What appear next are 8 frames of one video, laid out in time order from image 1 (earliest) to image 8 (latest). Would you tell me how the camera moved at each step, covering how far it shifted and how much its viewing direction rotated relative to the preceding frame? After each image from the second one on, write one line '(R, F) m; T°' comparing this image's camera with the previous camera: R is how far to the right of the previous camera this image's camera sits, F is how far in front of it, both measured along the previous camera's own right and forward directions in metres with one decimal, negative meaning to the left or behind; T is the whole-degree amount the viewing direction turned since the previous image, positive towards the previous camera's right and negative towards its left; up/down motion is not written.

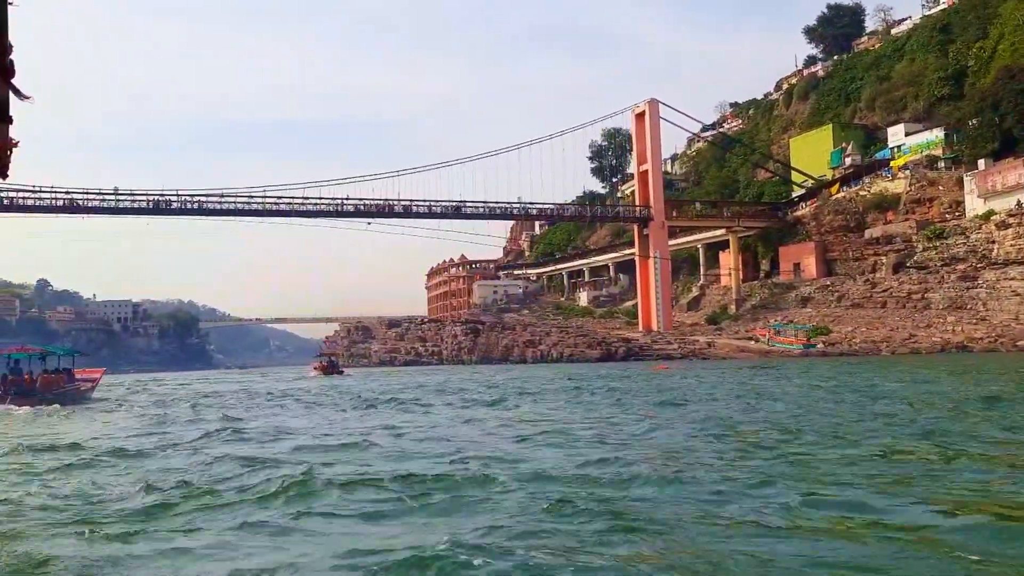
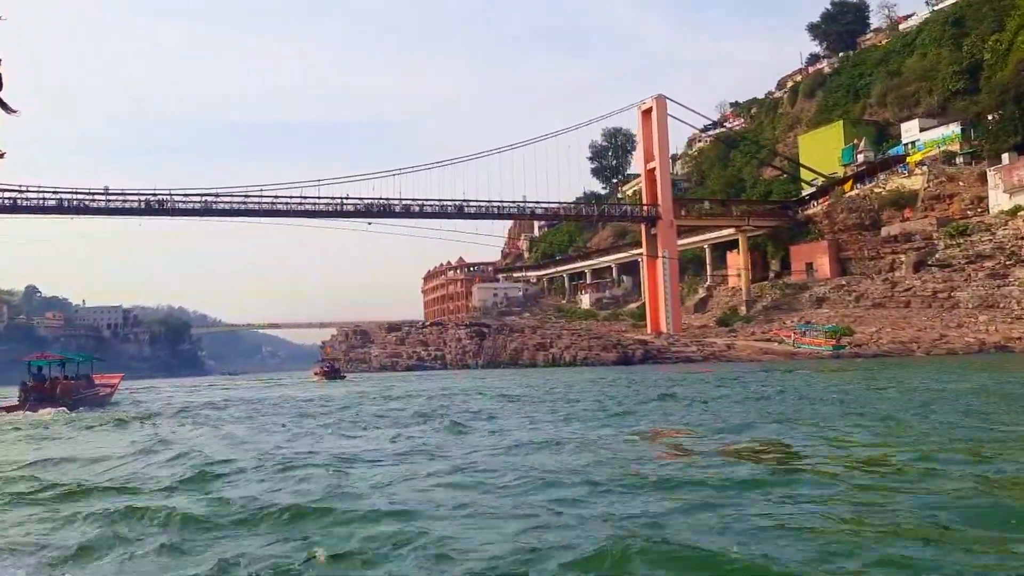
(-0.7, +1.4) m; +1°
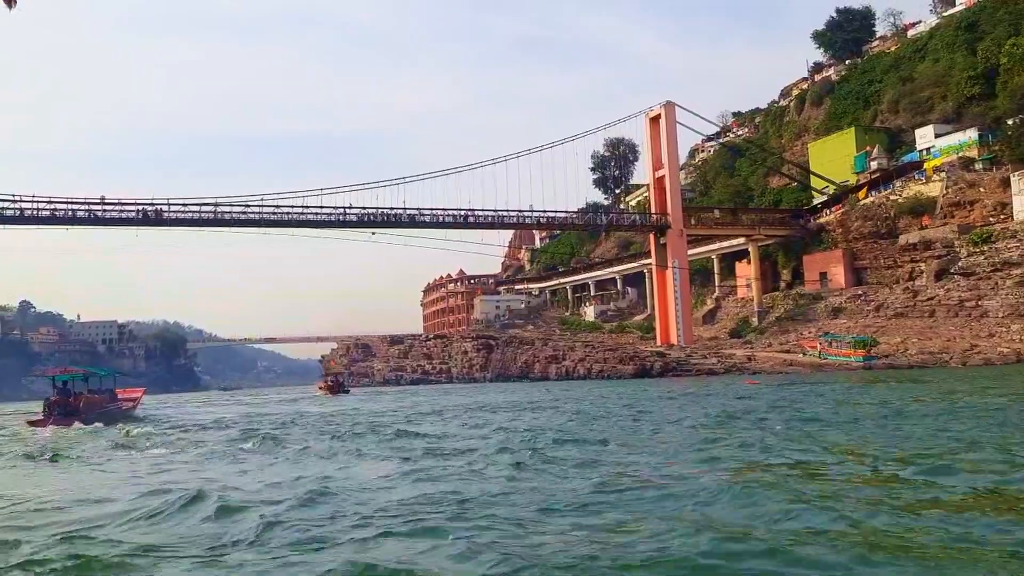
(-0.6, +1.2) m; 0°
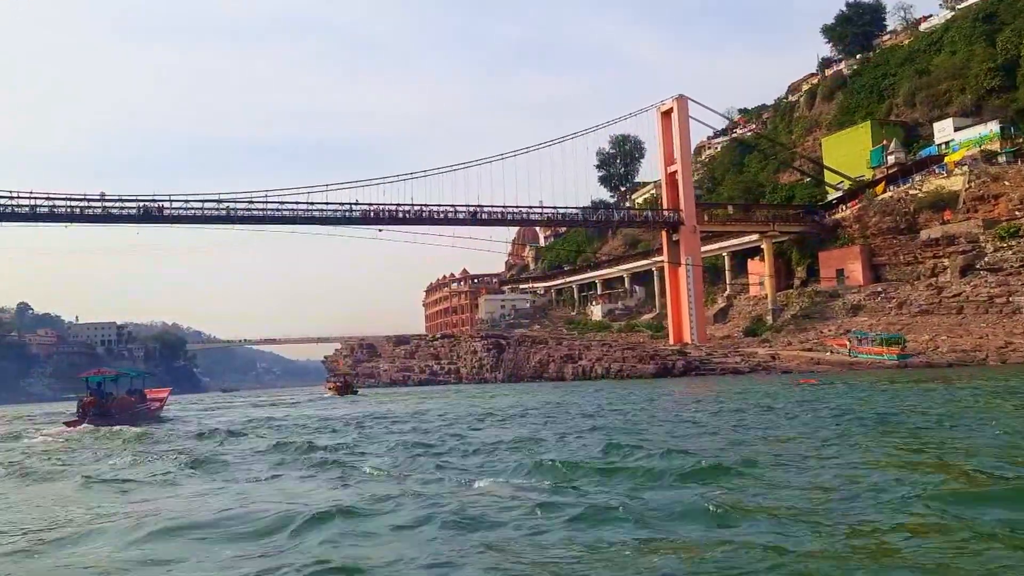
(-0.6, +1.0) m; 0°
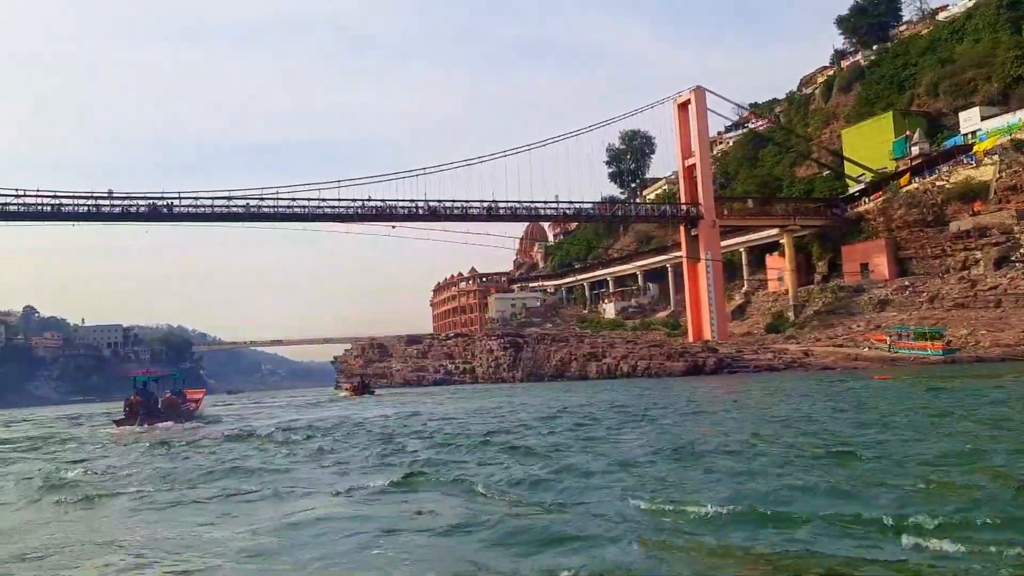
(-0.7, +1.0) m; 0°
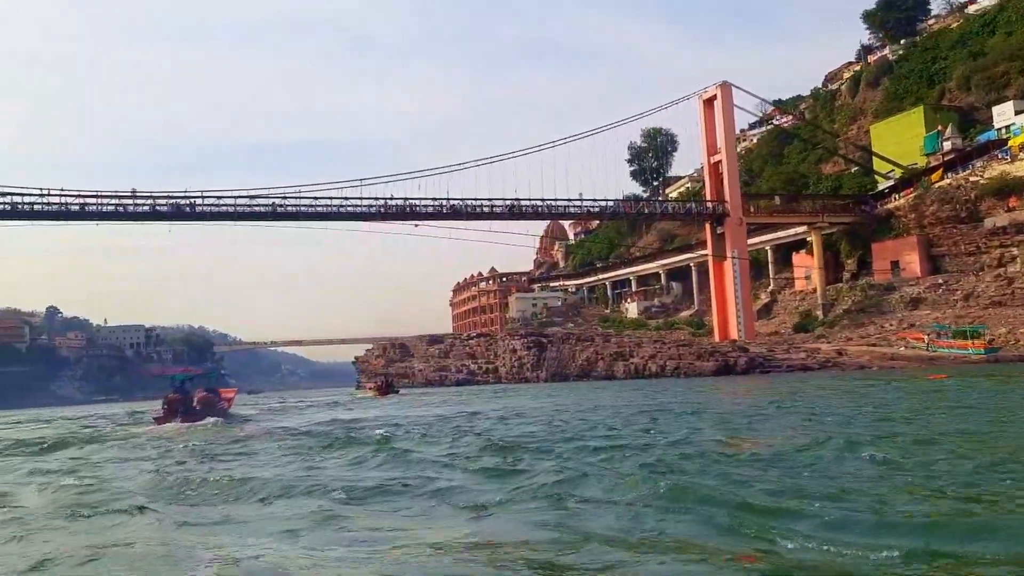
(-0.3, +0.4) m; -1°
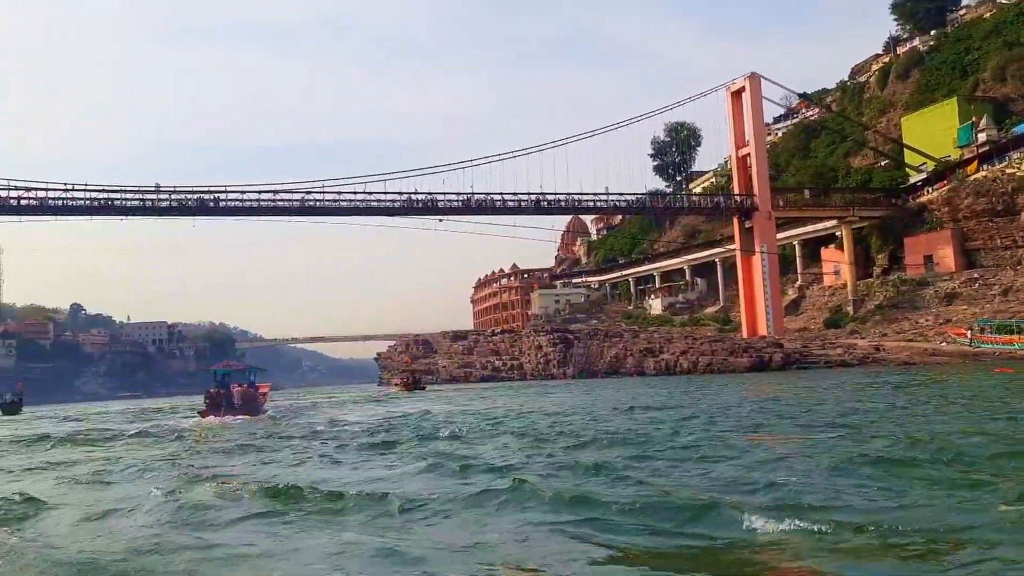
(-0.4, +0.4) m; -1°
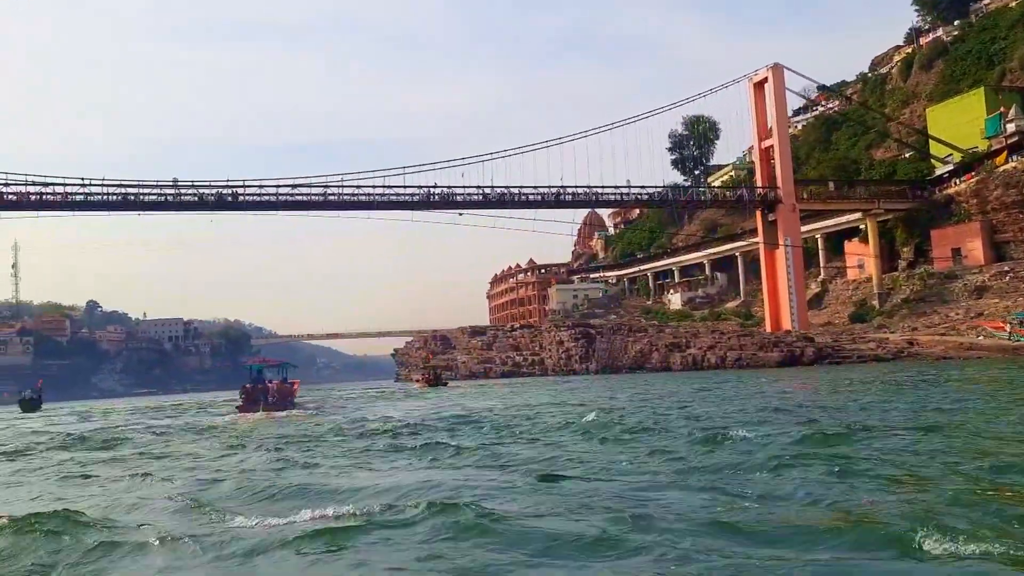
(-0.4, +0.4) m; -1°
